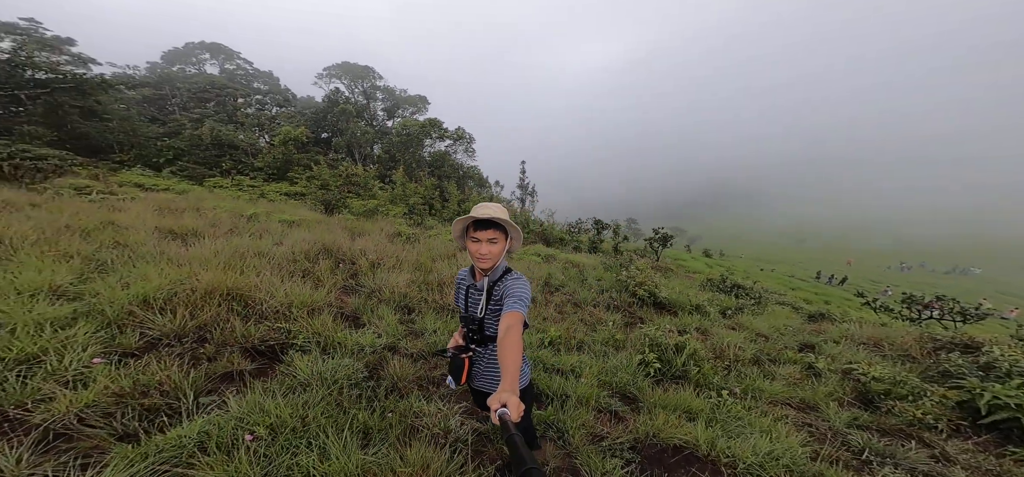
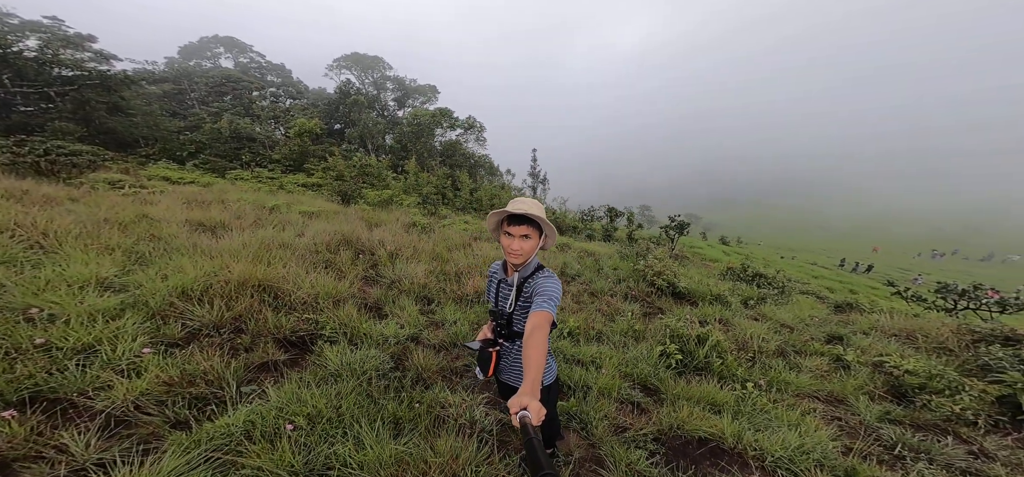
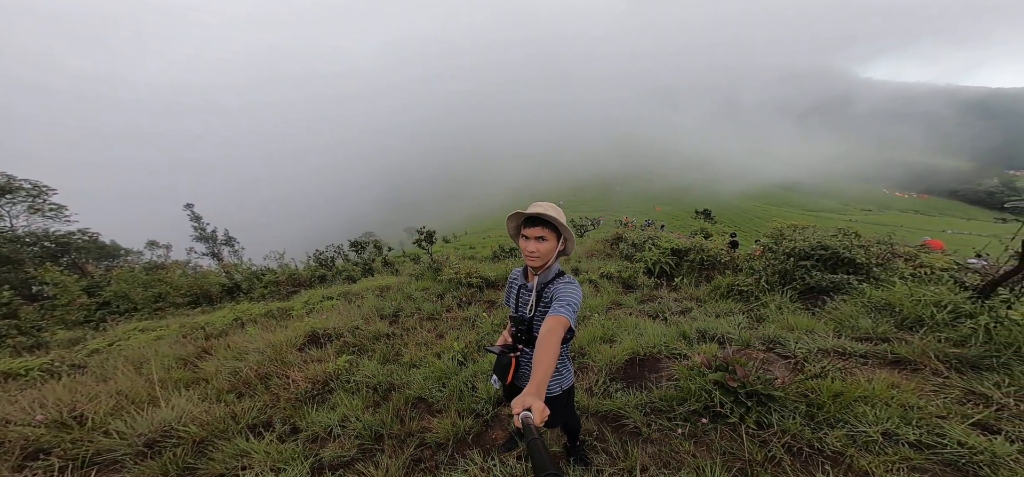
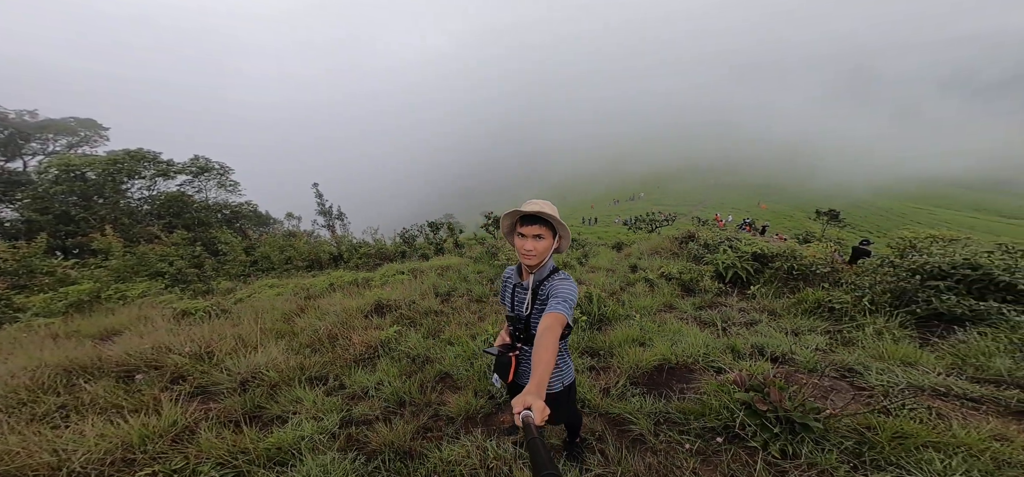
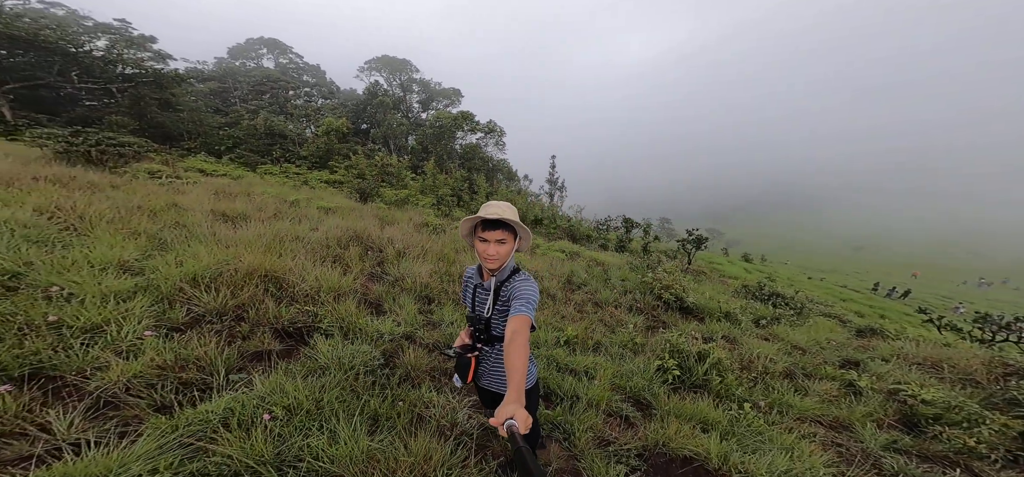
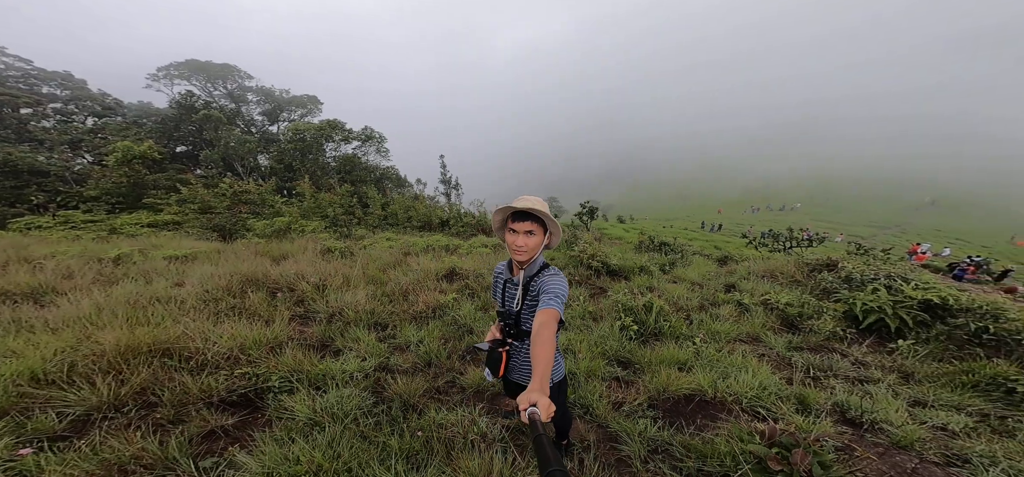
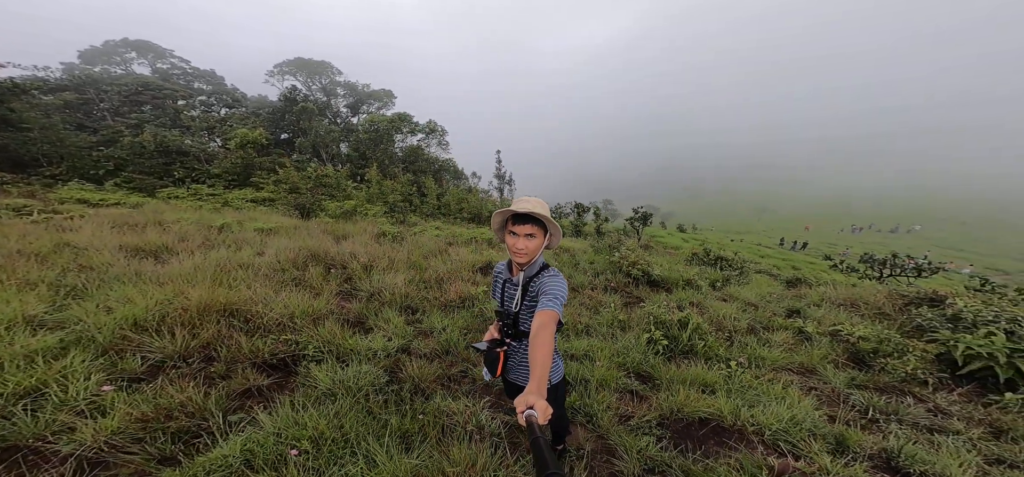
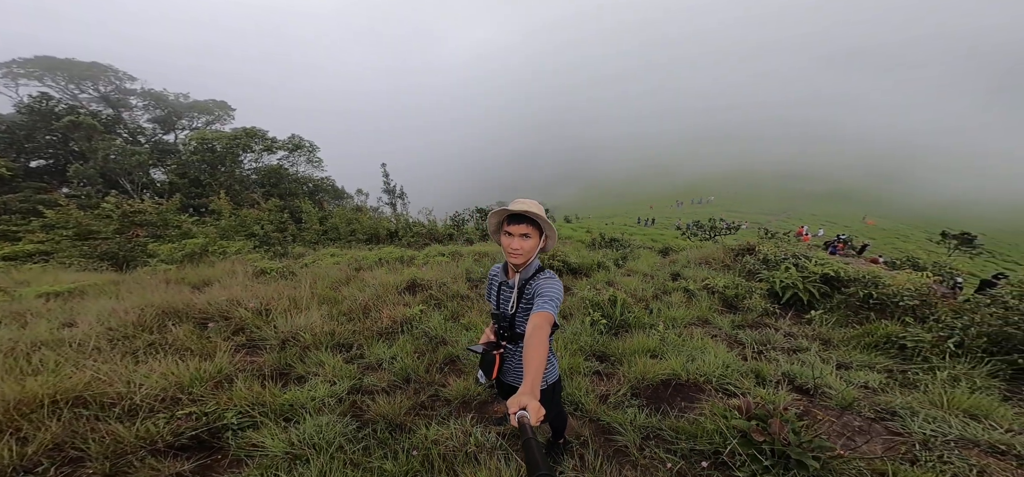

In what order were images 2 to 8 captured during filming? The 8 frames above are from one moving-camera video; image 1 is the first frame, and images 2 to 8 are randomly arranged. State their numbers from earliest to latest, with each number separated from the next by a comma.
5, 2, 7, 6, 8, 4, 3
